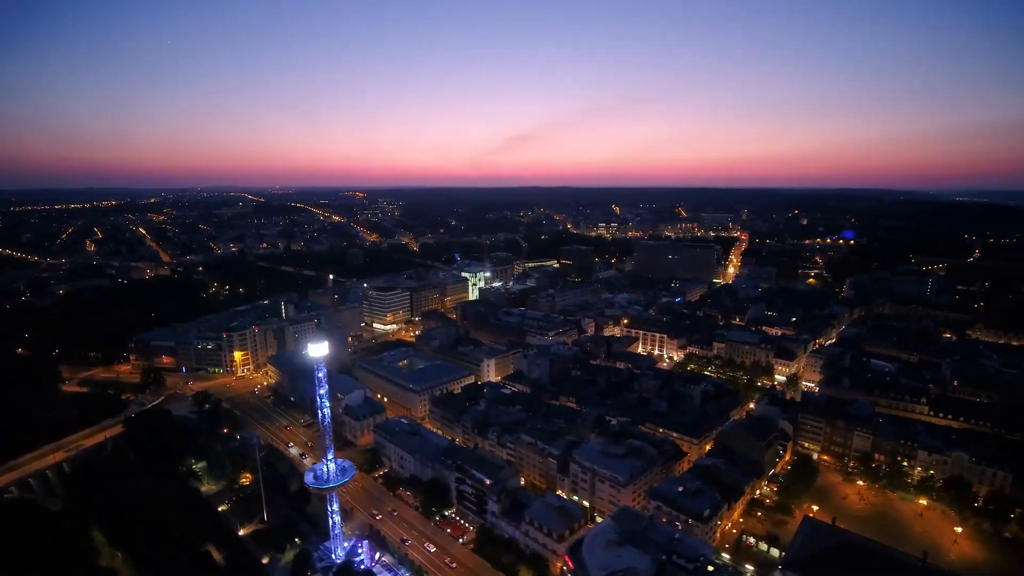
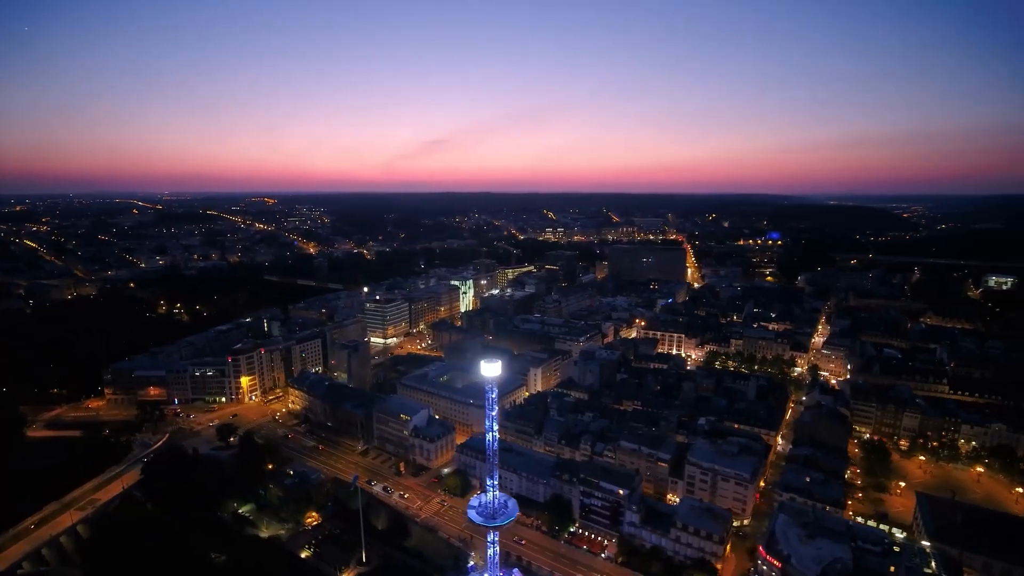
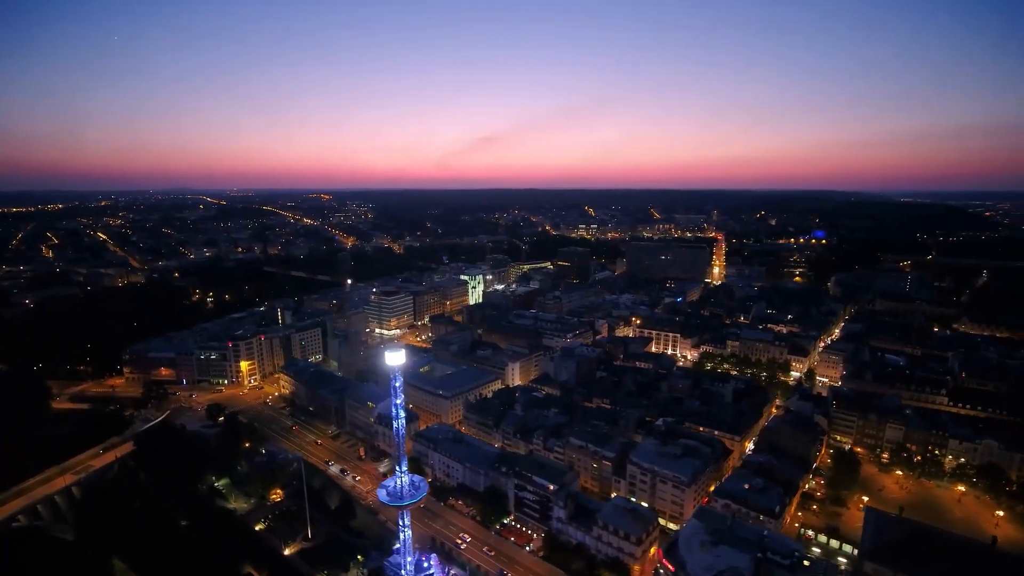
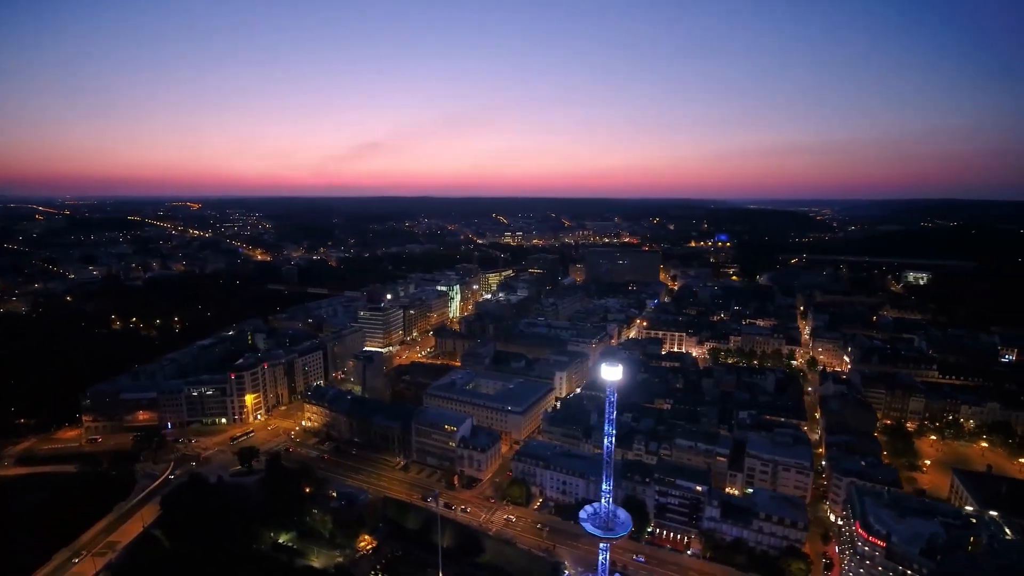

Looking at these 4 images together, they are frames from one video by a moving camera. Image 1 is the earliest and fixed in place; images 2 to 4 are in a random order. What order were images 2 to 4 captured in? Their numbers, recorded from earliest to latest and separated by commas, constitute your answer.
3, 2, 4
